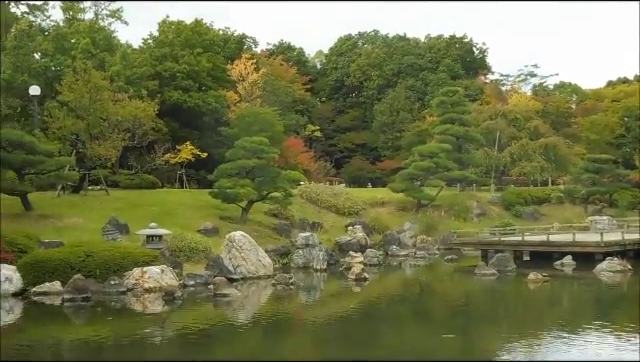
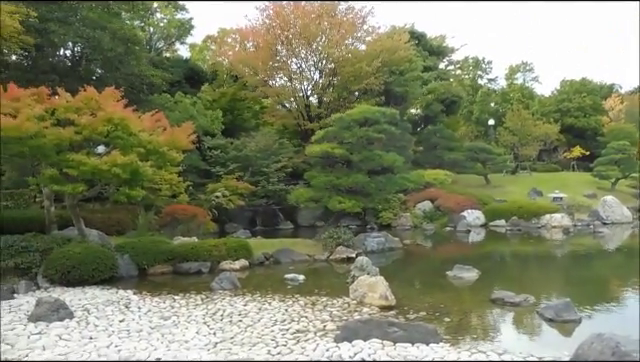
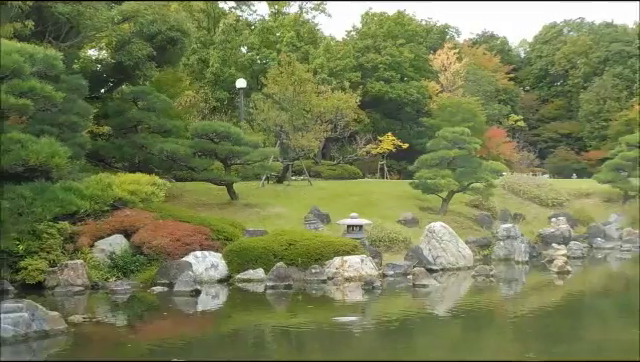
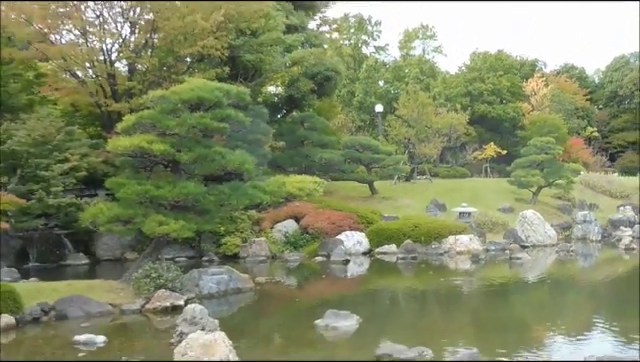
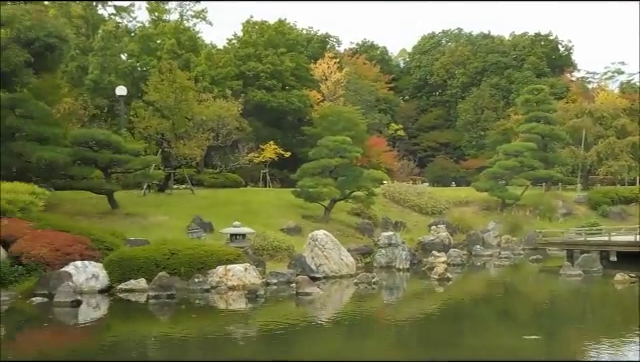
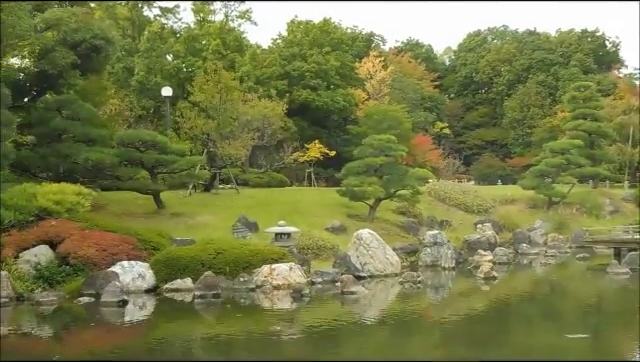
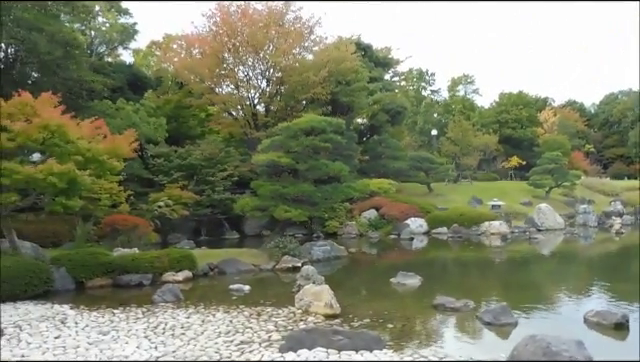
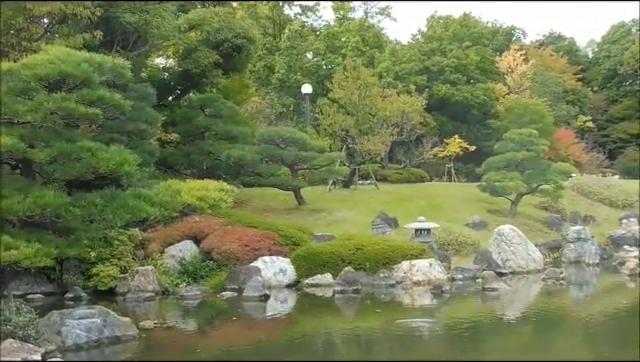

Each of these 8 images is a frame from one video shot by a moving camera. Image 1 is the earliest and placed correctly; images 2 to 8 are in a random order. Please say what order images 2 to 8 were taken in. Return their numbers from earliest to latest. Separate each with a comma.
5, 6, 3, 8, 4, 7, 2
